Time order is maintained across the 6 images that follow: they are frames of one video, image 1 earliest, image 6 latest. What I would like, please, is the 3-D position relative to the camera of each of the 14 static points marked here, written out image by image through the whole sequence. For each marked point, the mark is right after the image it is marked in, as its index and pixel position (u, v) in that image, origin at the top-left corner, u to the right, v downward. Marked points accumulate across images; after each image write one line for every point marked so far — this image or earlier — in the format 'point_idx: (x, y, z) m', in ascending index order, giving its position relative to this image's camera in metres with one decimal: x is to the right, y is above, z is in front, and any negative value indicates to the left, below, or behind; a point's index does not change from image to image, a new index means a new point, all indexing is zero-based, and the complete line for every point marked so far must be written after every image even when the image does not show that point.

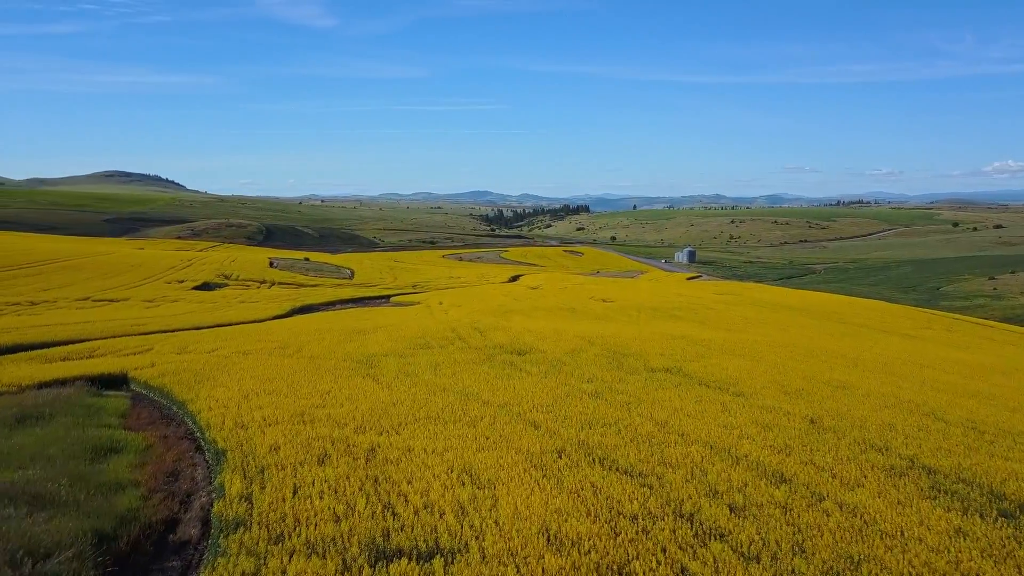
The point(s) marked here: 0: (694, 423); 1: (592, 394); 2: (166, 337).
0: (+1.8, -1.3, +7.9) m
1: (+0.9, -1.2, +9.4) m
2: (-7.7, -1.1, +18.2) m
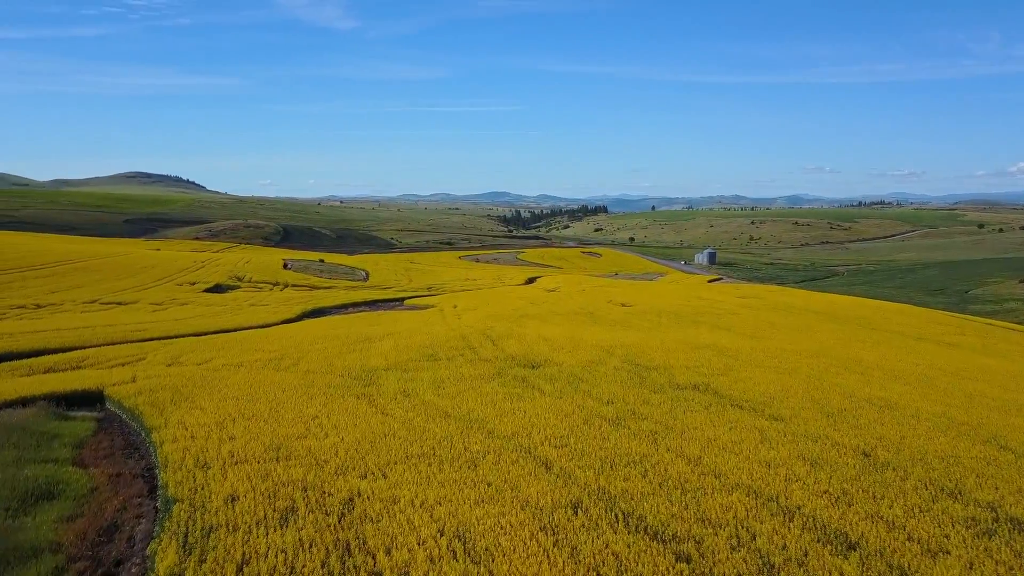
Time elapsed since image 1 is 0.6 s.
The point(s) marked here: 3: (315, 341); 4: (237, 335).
0: (+1.8, -1.5, +6.8) m
1: (+1.0, -1.4, +8.4) m
2: (-7.4, -1.2, +17.3) m
3: (-4.2, -1.1, +17.2) m
4: (-6.5, -1.1, +19.2) m
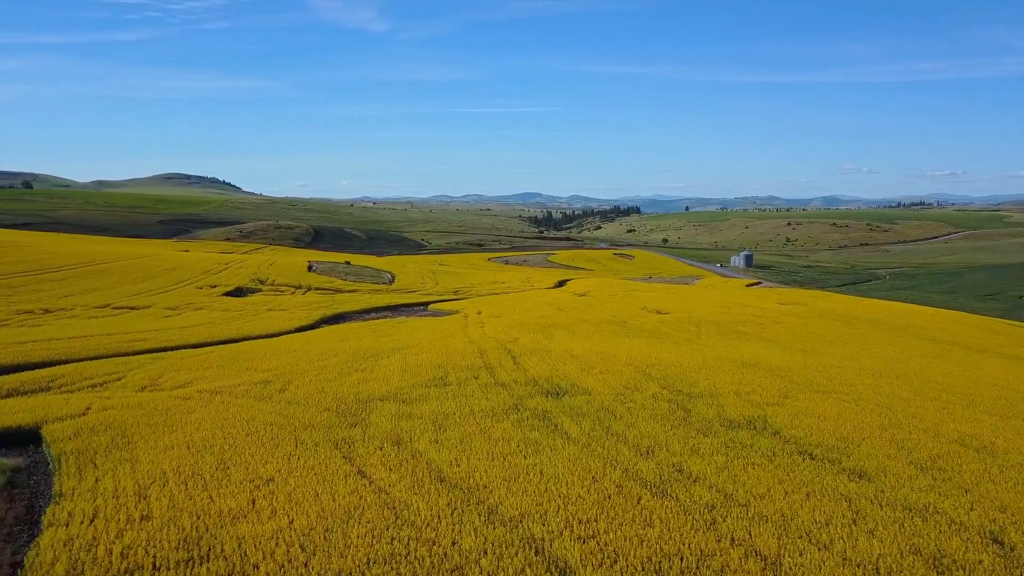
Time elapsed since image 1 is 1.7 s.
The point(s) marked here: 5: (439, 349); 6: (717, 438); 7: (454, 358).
0: (+1.9, -1.7, +4.9) m
1: (+1.1, -1.6, +6.5) m
2: (-7.0, -1.4, +15.8) m
3: (-3.8, -1.3, +15.5) m
4: (-6.0, -1.3, +17.6) m
5: (-1.6, -1.3, +17.2) m
6: (+2.2, -1.6, +8.7) m
7: (-1.1, -1.3, +15.4) m
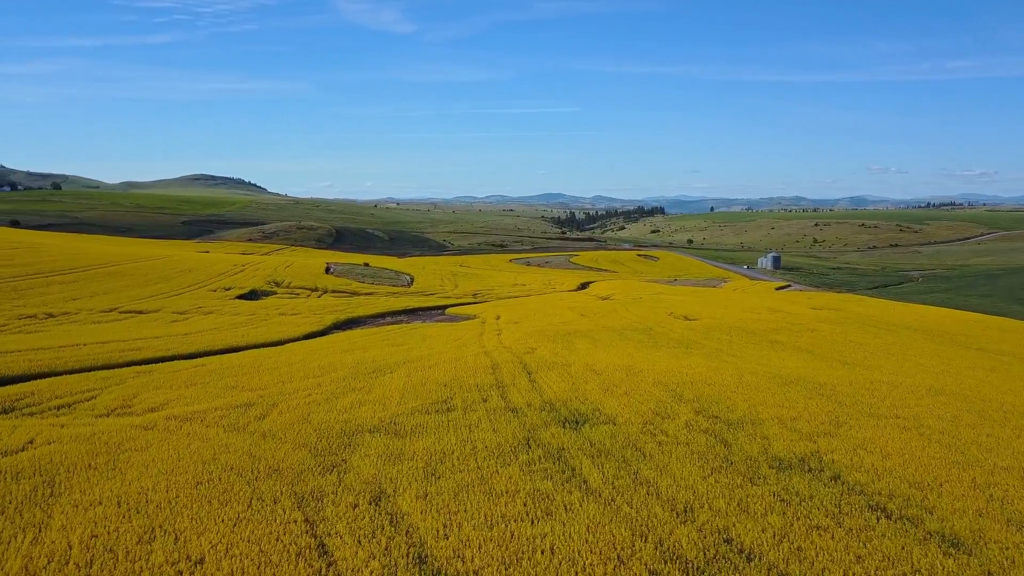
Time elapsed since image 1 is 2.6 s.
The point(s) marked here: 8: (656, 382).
0: (+1.8, -1.8, +3.4) m
1: (+1.1, -1.7, +5.0) m
2: (-6.7, -1.5, +14.5) m
3: (-3.5, -1.5, +14.2) m
4: (-5.7, -1.5, +16.3) m
5: (-1.3, -1.4, +15.8) m
6: (+2.3, -1.8, +7.2) m
7: (-0.8, -1.5, +14.0) m
8: (+2.5, -1.6, +13.9) m
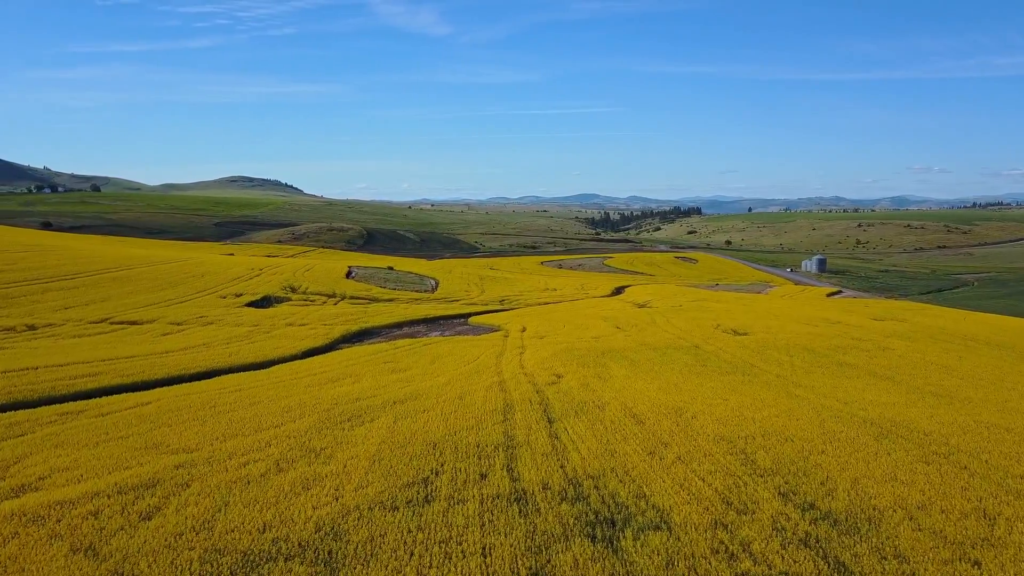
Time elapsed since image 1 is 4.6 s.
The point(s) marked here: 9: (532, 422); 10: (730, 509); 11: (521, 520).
0: (+1.6, -2.1, +0.1) m
1: (+1.0, -2.0, +1.7) m
2: (-6.5, -1.8, +11.5) m
3: (-3.3, -1.8, +11.1) m
4: (-5.4, -1.8, +13.3) m
5: (-1.0, -1.8, +12.6) m
6: (+2.2, -2.1, +3.9) m
7: (-0.6, -1.8, +10.8) m
8: (+2.7, -1.9, +10.5) m
9: (+0.3, -1.8, +11.0) m
10: (+2.0, -2.0, +7.4) m
11: (+0.1, -1.9, +6.7) m
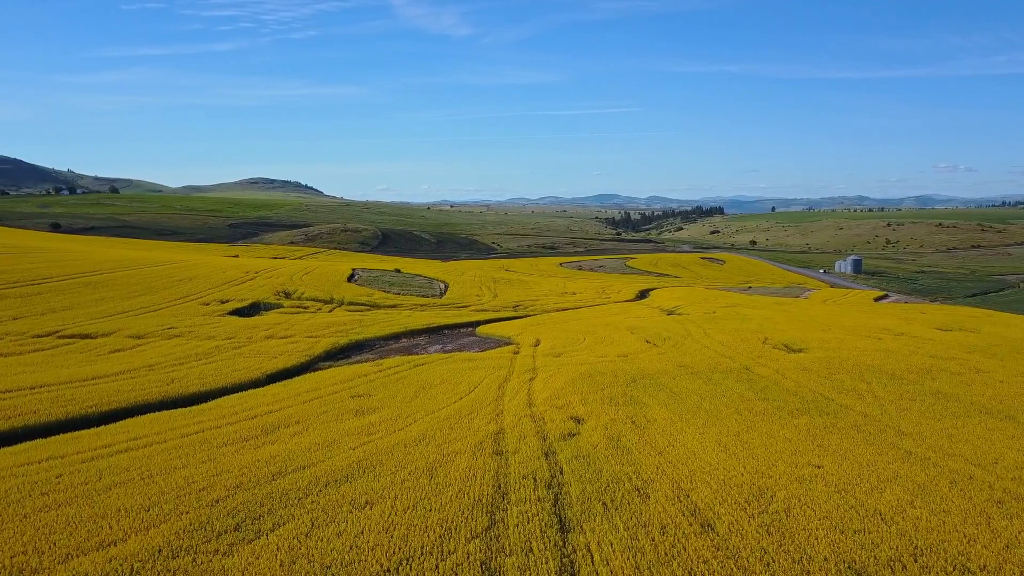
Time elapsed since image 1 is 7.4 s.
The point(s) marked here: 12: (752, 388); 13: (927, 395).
0: (+1.2, -2.3, -4.2) m
1: (+0.6, -2.2, -2.6) m
2: (-6.6, -2.0, +7.4) m
3: (-3.4, -2.0, +6.9) m
4: (-5.4, -2.0, +9.2) m
5: (-1.0, -2.0, +8.4) m
6: (+1.9, -2.3, -0.5) m
7: (-0.7, -2.0, +6.5) m
8: (+2.6, -2.1, +6.2) m
9: (+0.2, -2.0, +6.7) m
10: (+1.8, -2.2, +3.1) m
11: (-0.1, -2.1, +2.4) m
12: (+4.8, -2.0, +16.2) m
13: (+8.3, -2.1, +15.9) m
